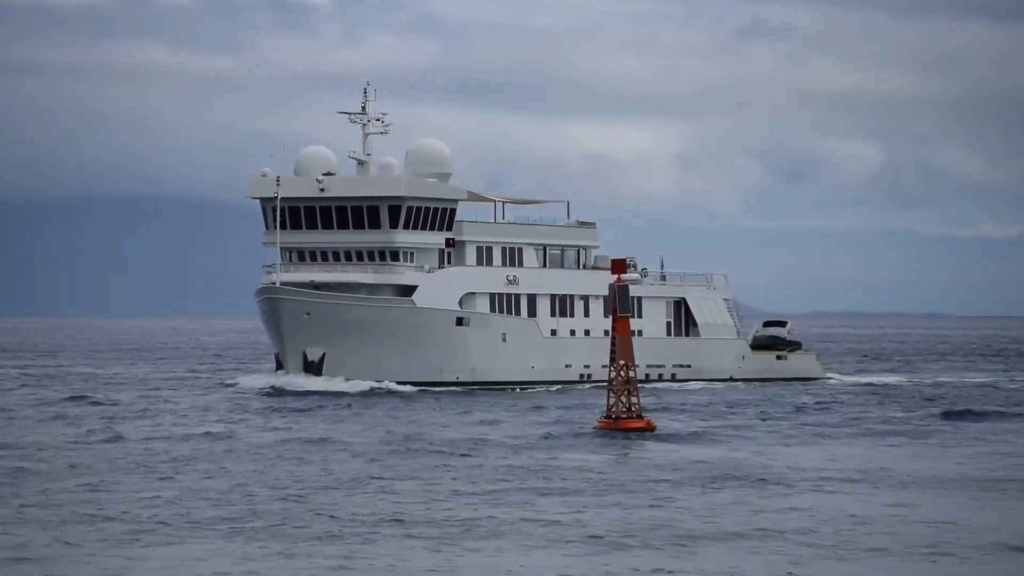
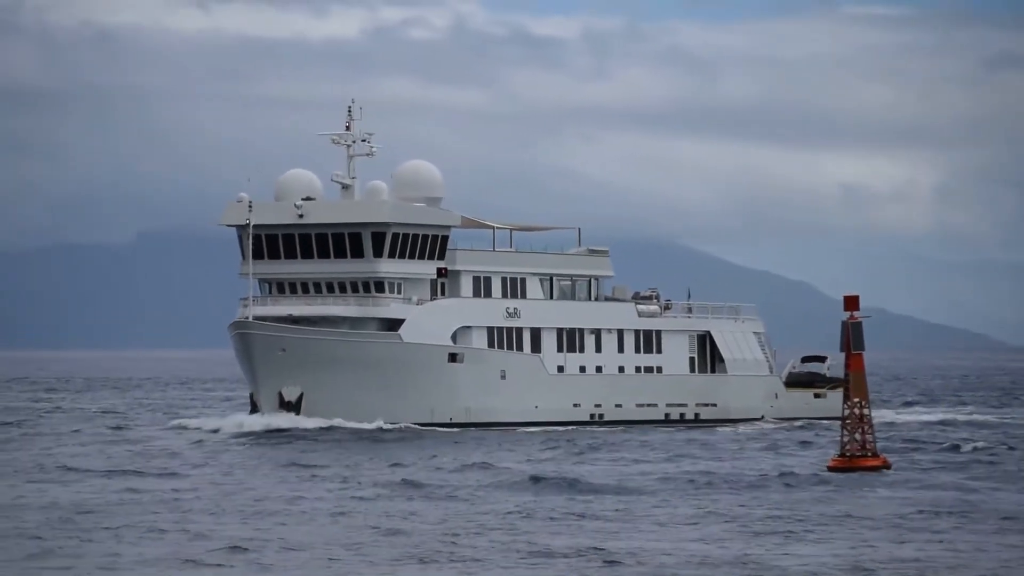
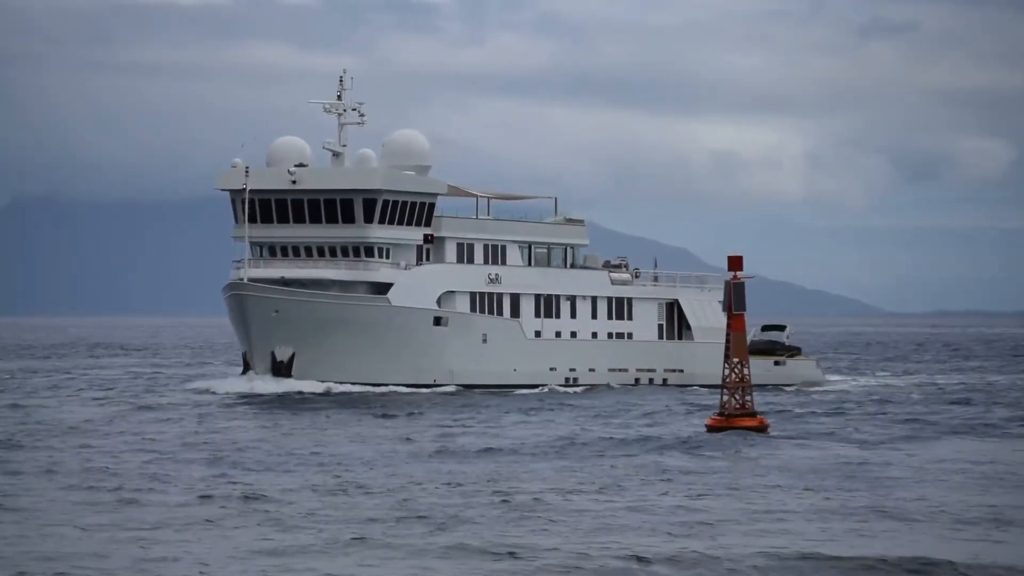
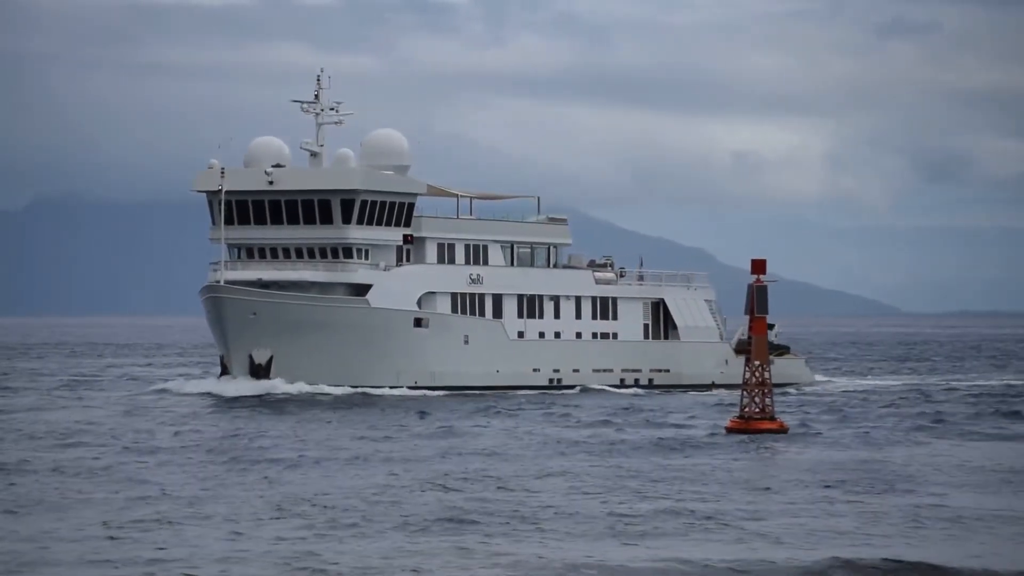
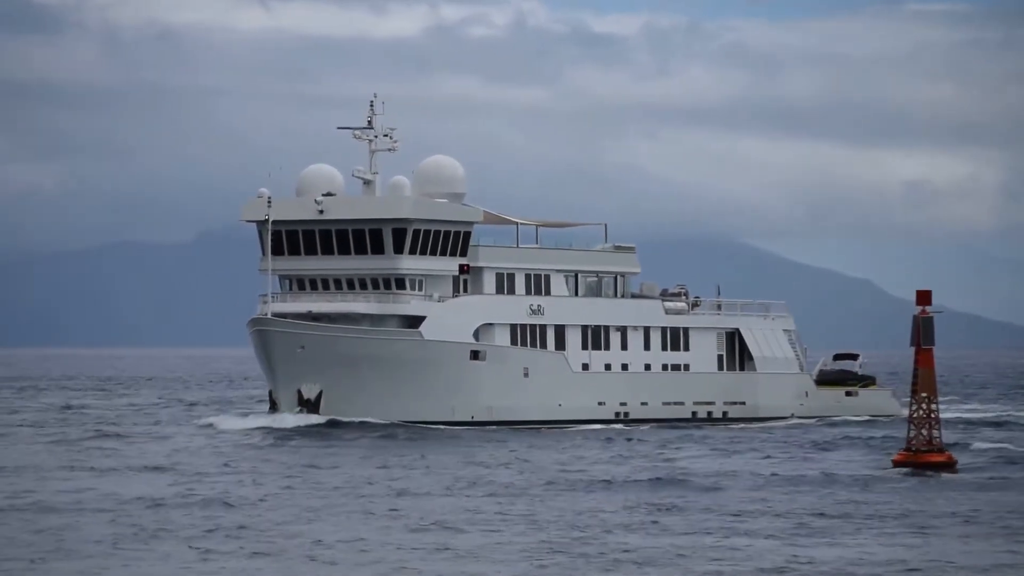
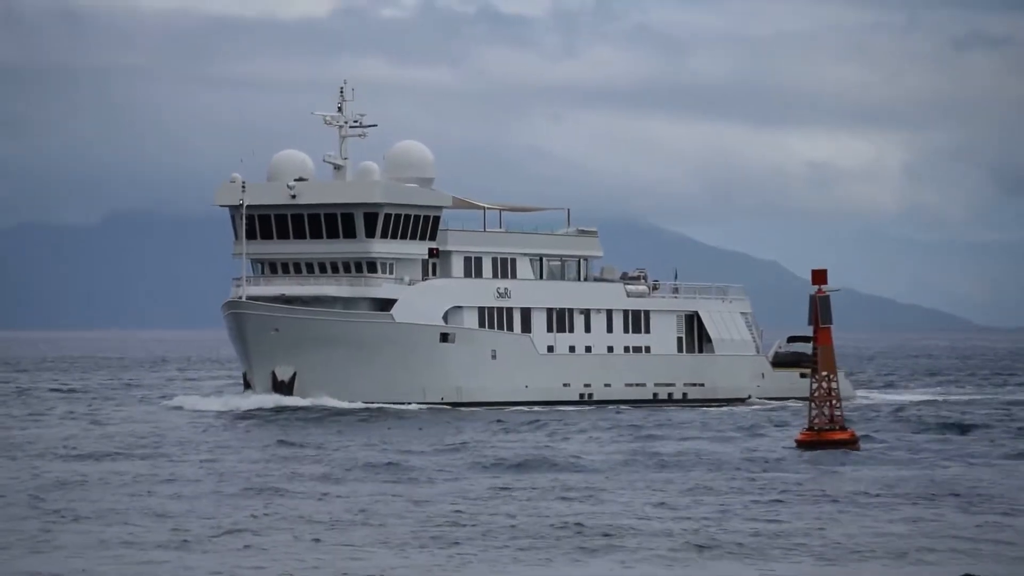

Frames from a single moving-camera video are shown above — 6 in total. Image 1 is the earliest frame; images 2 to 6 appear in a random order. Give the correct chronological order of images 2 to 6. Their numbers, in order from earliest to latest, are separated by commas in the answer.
3, 4, 6, 2, 5
